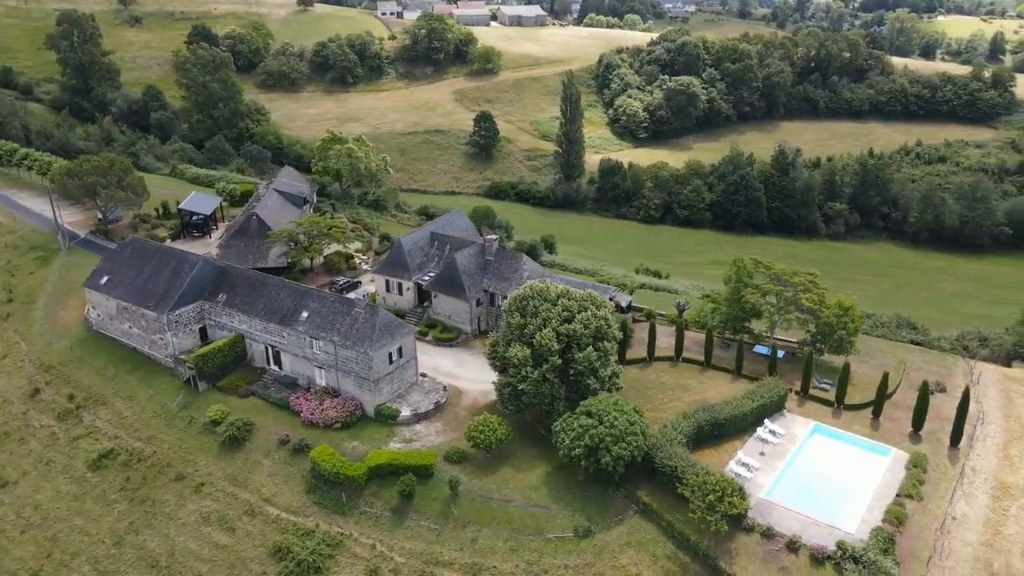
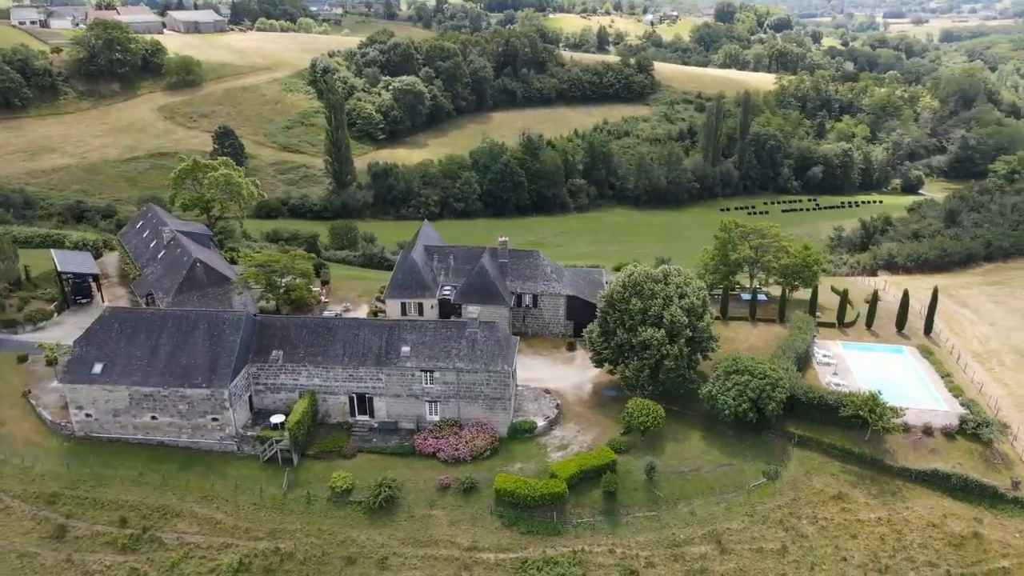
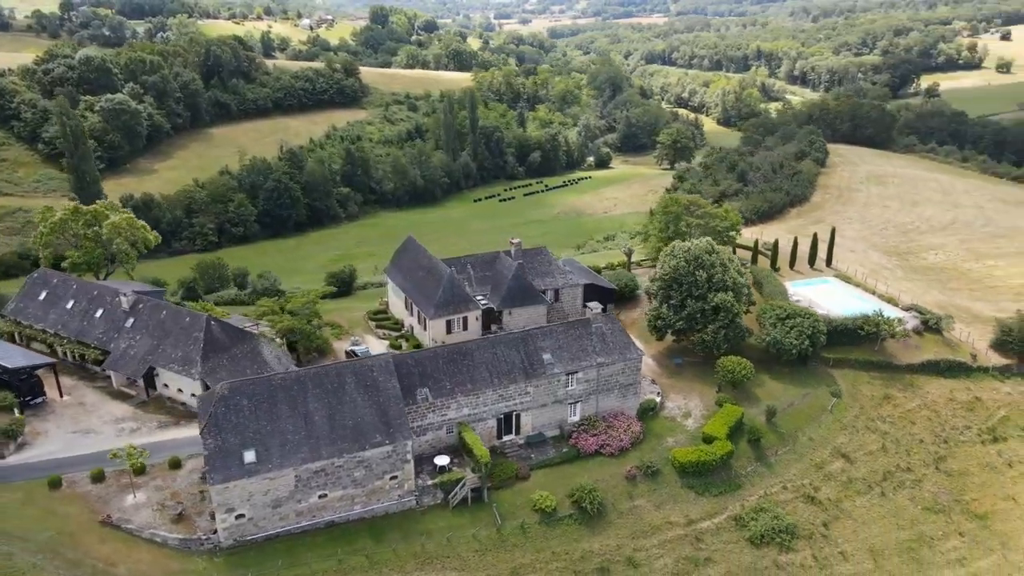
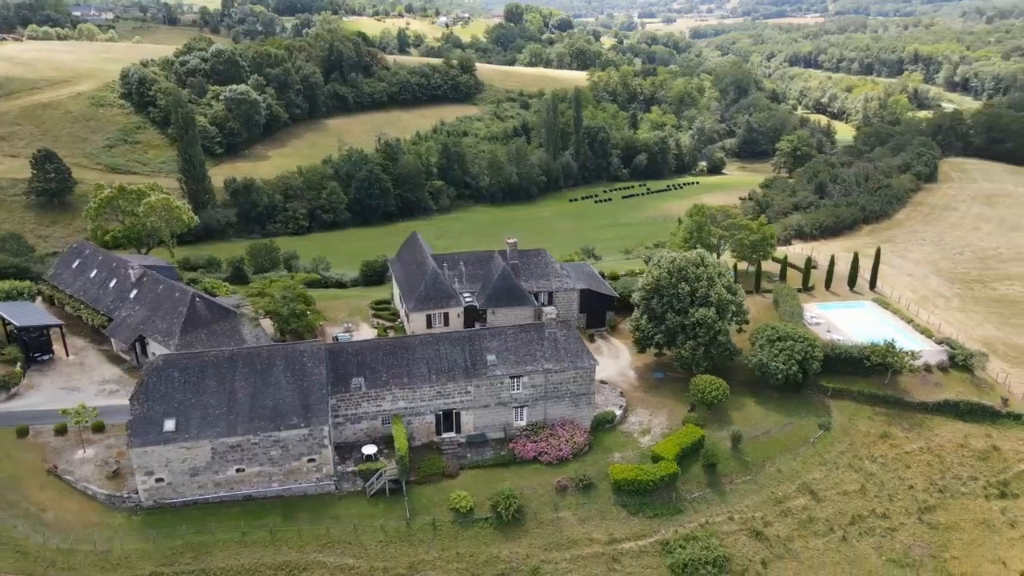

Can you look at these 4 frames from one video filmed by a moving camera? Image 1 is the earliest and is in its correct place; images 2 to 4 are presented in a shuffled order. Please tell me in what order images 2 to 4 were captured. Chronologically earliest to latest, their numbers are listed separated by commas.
2, 4, 3
